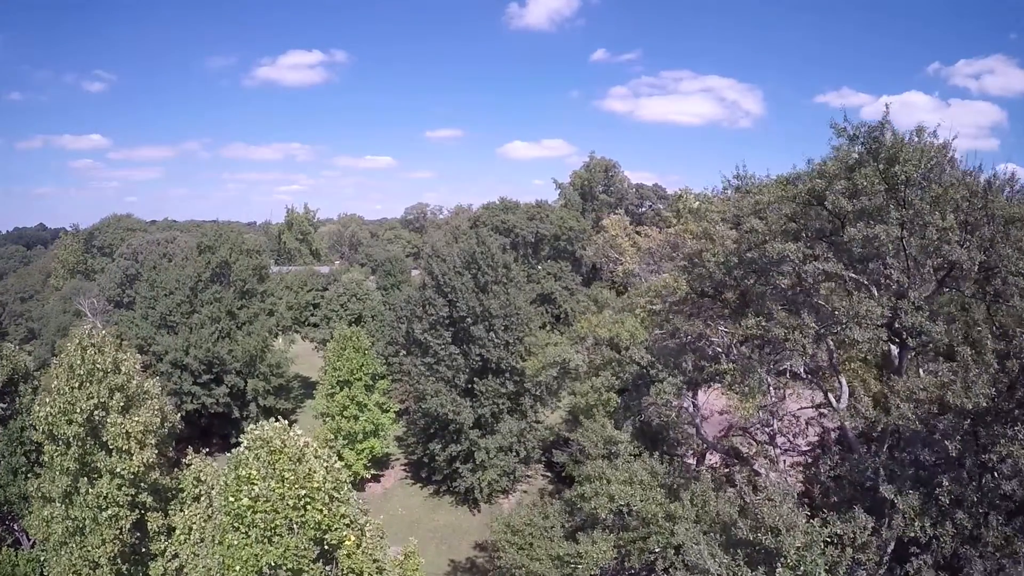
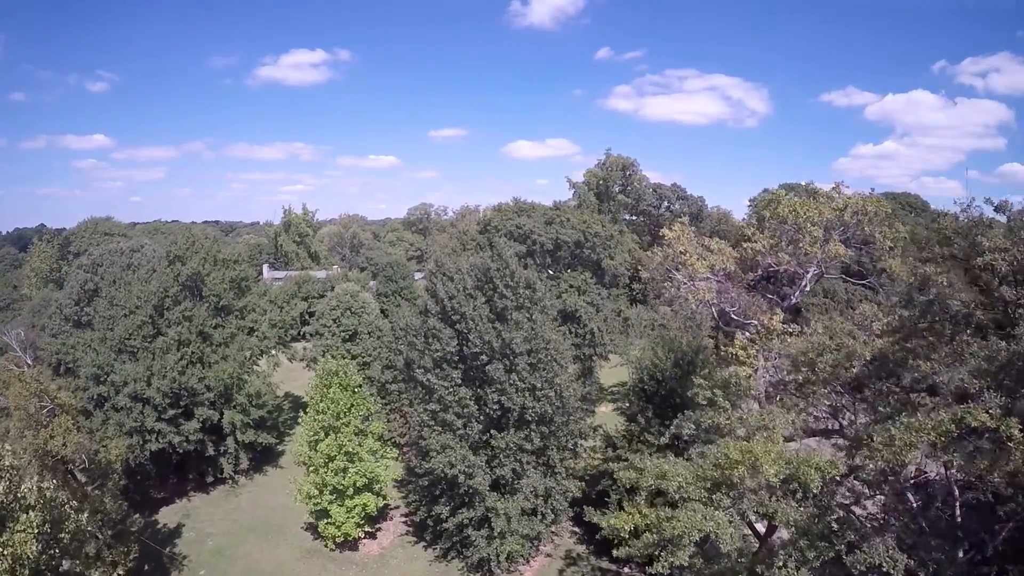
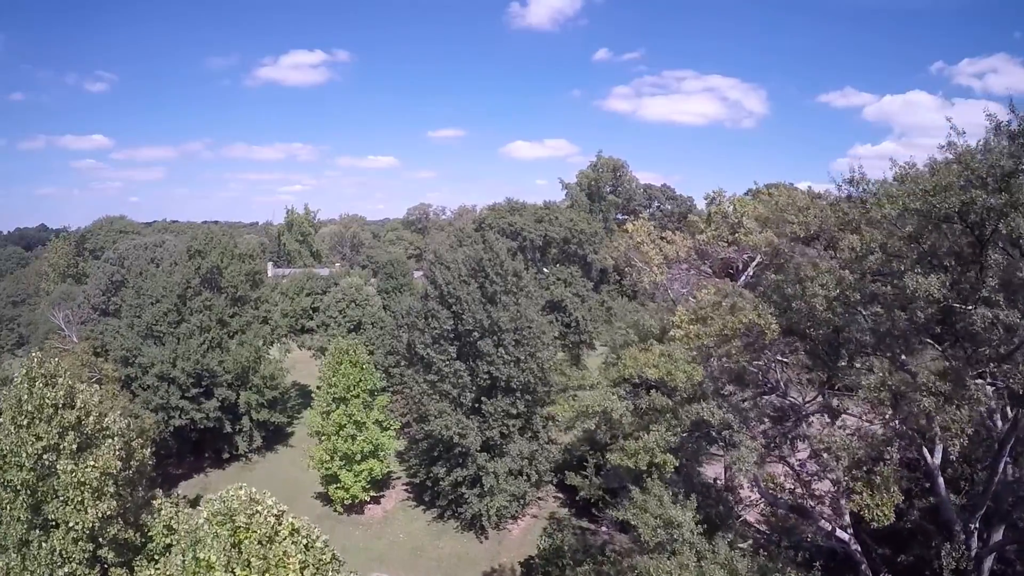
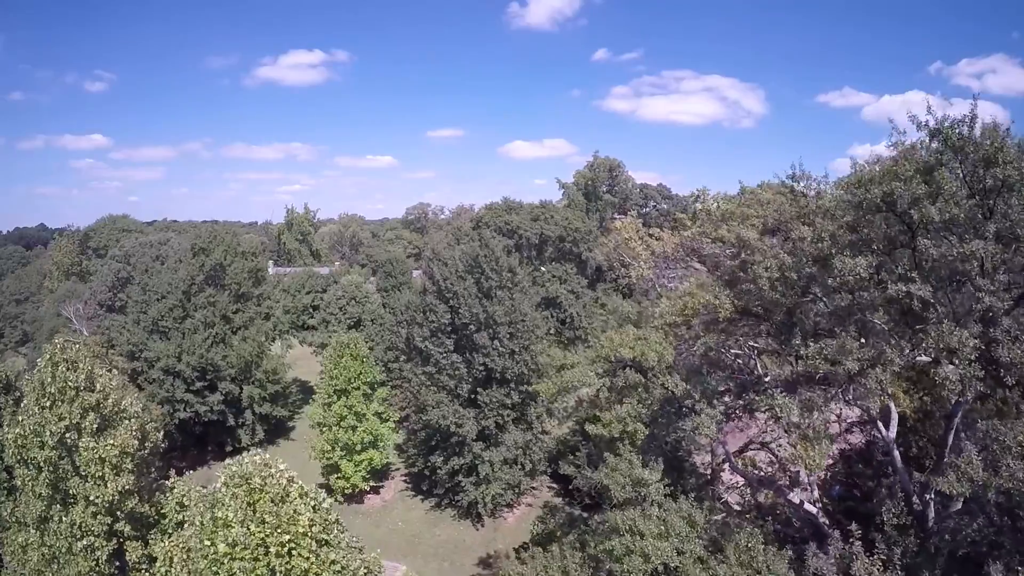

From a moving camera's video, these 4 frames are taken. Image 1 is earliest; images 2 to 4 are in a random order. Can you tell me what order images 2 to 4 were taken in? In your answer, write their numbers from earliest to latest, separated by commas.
4, 3, 2
